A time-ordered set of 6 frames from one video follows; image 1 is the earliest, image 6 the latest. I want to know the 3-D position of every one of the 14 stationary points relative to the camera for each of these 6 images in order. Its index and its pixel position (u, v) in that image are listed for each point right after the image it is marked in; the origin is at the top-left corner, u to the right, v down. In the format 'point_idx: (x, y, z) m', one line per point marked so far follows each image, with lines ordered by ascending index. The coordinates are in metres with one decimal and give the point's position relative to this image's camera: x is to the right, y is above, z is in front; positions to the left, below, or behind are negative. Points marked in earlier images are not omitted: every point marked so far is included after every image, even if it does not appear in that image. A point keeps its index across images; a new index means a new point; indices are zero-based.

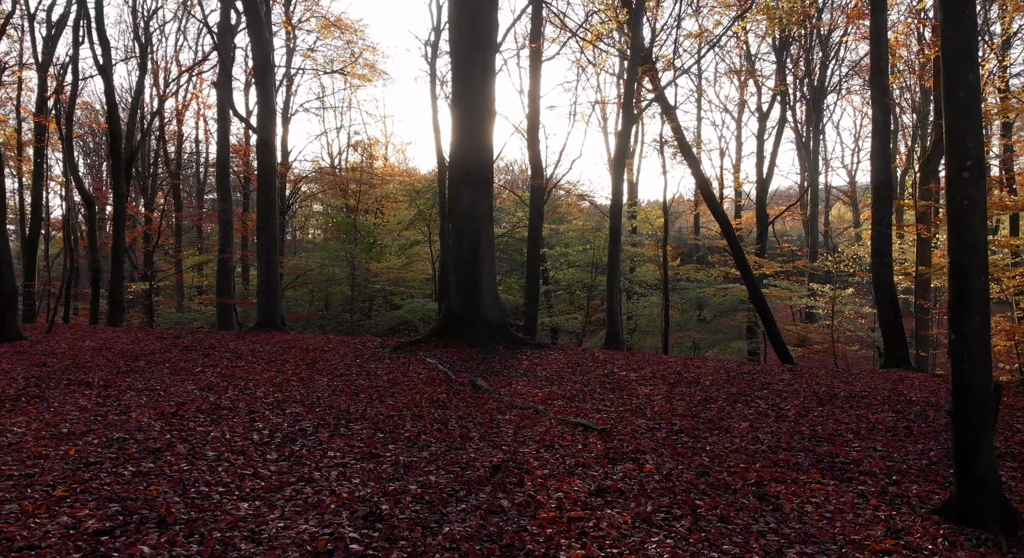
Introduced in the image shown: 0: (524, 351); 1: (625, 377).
0: (+0.2, -1.4, +14.7) m
1: (+1.7, -1.5, +11.8) m
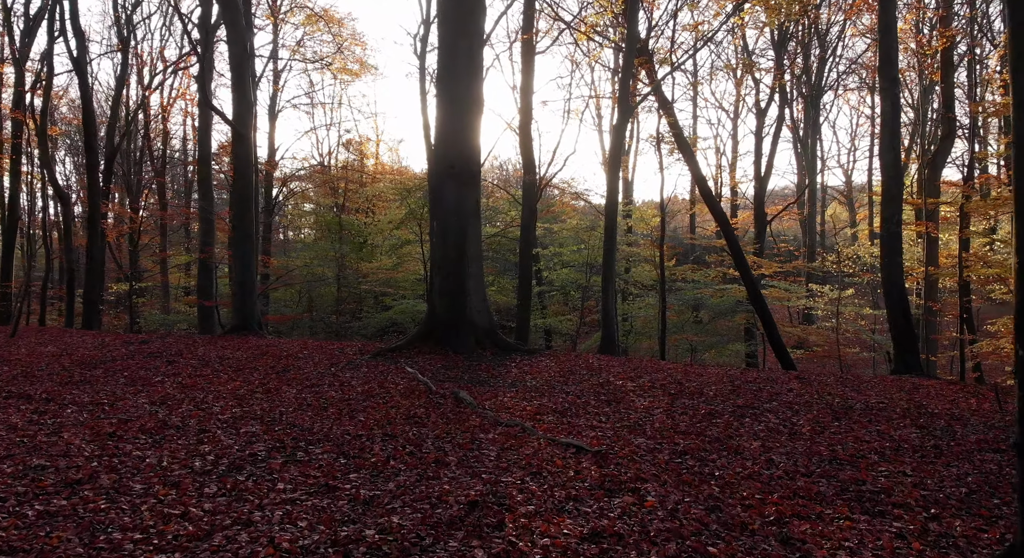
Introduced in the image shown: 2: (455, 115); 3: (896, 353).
0: (0.0, -1.4, +13.7) m
1: (+1.5, -1.5, +10.8) m
2: (-0.9, +2.7, +13.6) m
3: (+8.0, -1.6, +16.2) m
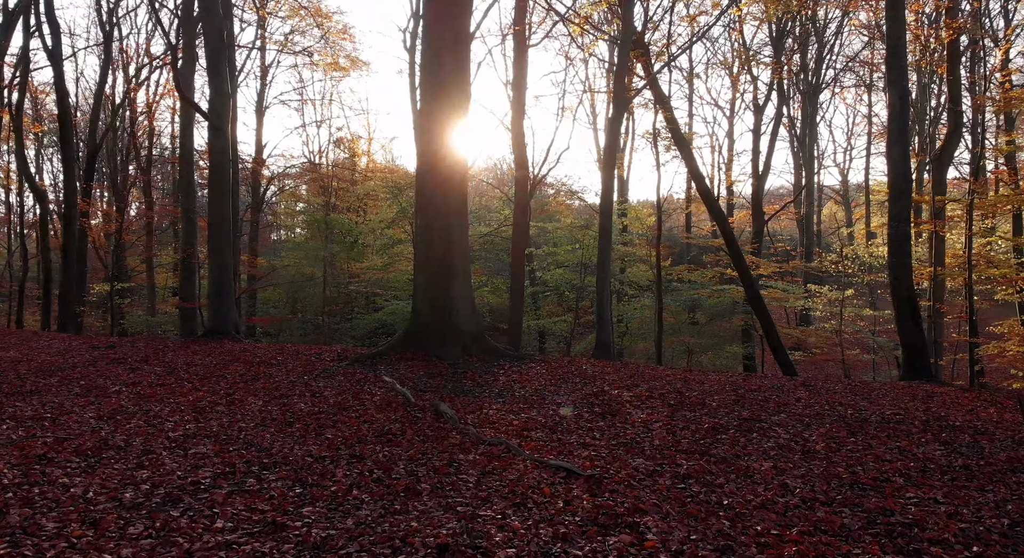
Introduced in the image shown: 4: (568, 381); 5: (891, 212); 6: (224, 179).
0: (-0.2, -1.4, +12.9) m
1: (+1.4, -1.5, +10.0) m
2: (-1.1, +2.7, +12.7) m
3: (+7.8, -1.6, +15.4) m
4: (+0.8, -1.5, +11.4) m
5: (+7.6, +1.3, +15.5) m
6: (-6.5, +2.2, +17.6) m
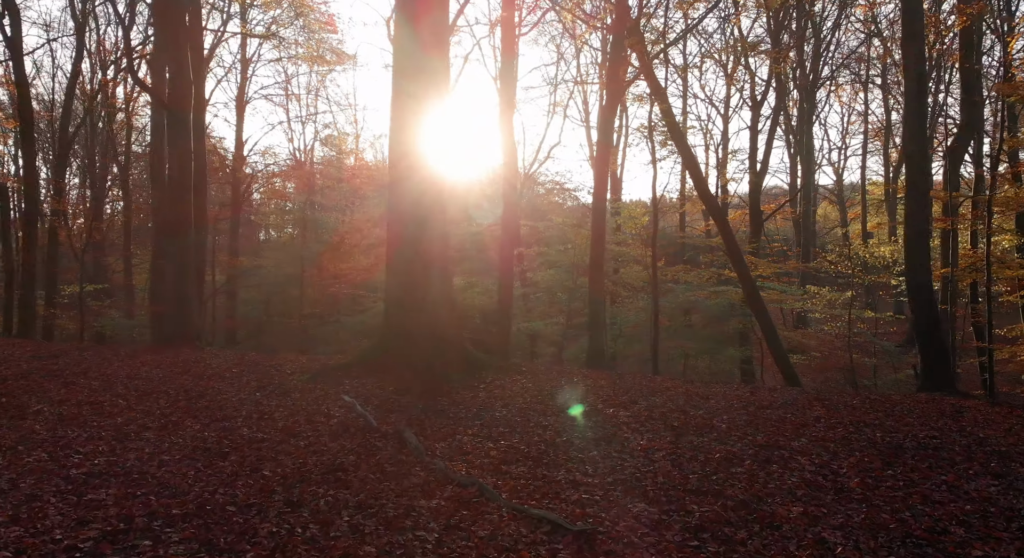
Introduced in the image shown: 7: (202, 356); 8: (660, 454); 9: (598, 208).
0: (-0.4, -1.4, +11.6) m
1: (+1.1, -1.6, +8.7) m
2: (-1.4, +2.7, +11.4) m
3: (+7.5, -1.6, +14.2) m
4: (+0.6, -1.5, +10.1) m
5: (+7.3, +1.3, +14.3) m
6: (-6.8, +2.2, +16.3) m
7: (-5.4, -1.3, +13.4) m
8: (+1.4, -1.6, +7.3) m
9: (+2.0, +1.6, +17.4) m
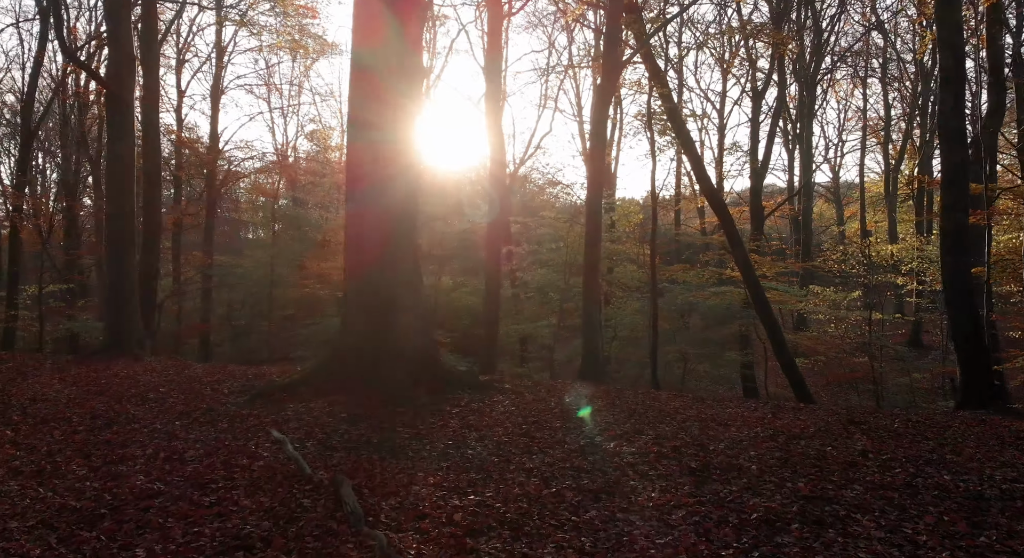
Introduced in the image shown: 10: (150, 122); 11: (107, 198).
0: (-0.7, -1.5, +9.8) m
1: (+0.9, -1.6, +6.9) m
2: (-1.6, +2.6, +9.6) m
3: (+7.3, -1.6, +12.5) m
4: (+0.4, -1.6, +8.3) m
5: (+7.0, +1.3, +12.6) m
6: (-7.1, +2.1, +14.4) m
7: (-5.6, -1.4, +11.6) m
8: (+1.2, -1.7, +5.6) m
9: (+1.7, +1.6, +15.7) m
10: (-7.3, +3.2, +15.9) m
11: (-7.5, +1.7, +14.4) m
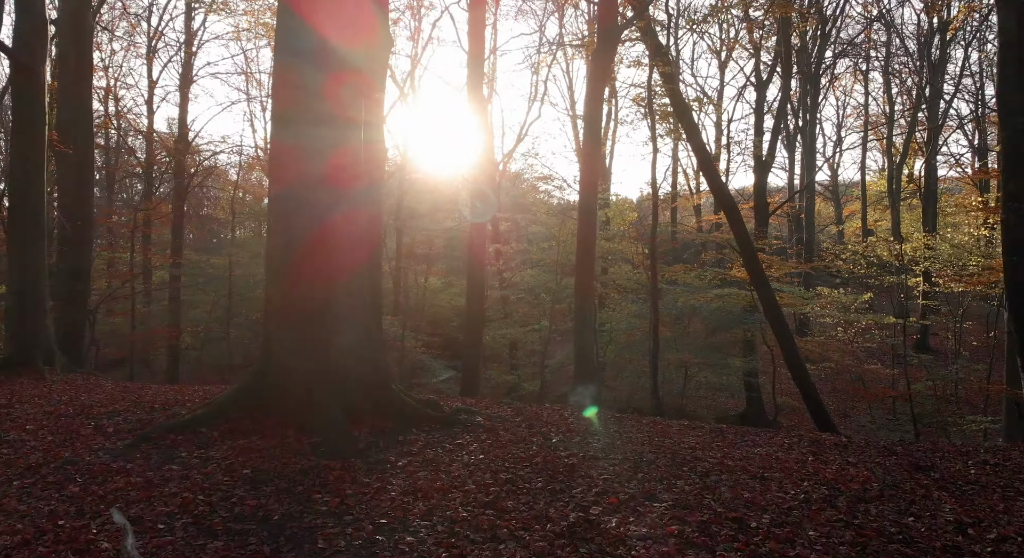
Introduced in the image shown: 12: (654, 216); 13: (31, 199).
0: (-1.0, -1.5, +7.7) m
1: (+0.7, -1.7, +4.8) m
2: (-1.9, +2.6, +7.5) m
3: (+7.0, -1.7, +10.4) m
4: (+0.1, -1.6, +6.2) m
5: (+6.7, +1.2, +10.5) m
6: (-7.4, +2.1, +12.2) m
7: (-5.9, -1.4, +9.4) m
8: (+0.9, -1.7, +3.4) m
9: (+1.3, +1.5, +13.5) m
10: (-7.7, +3.1, +13.7) m
11: (-7.8, +1.7, +12.2) m
12: (+3.4, +1.5, +18.5) m
13: (-7.5, +1.4, +12.2) m
